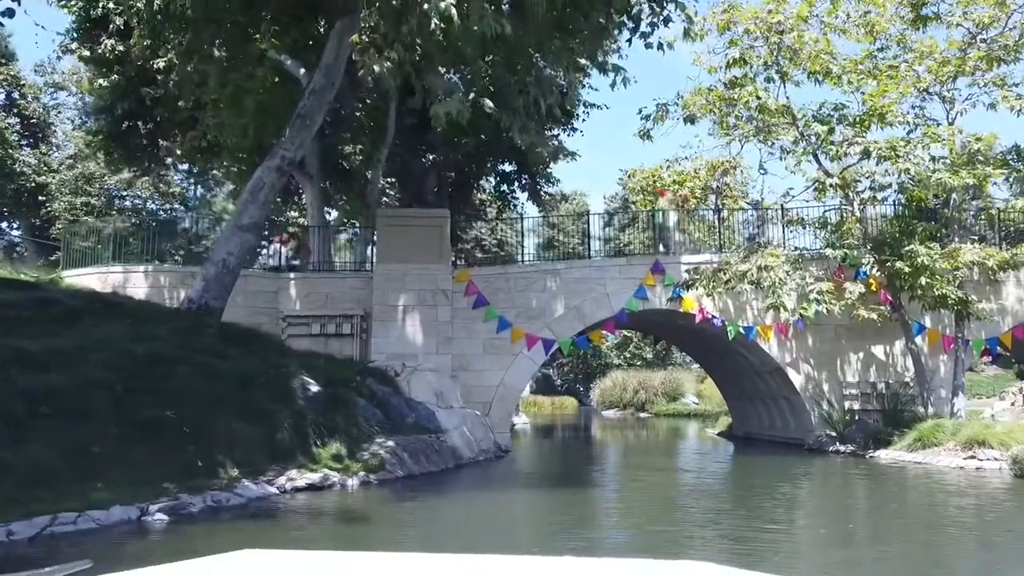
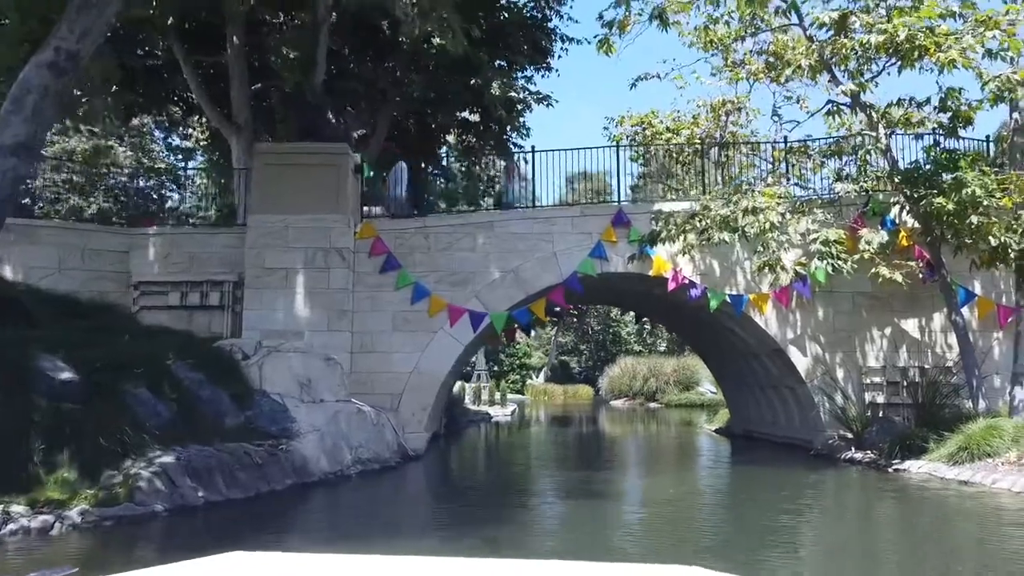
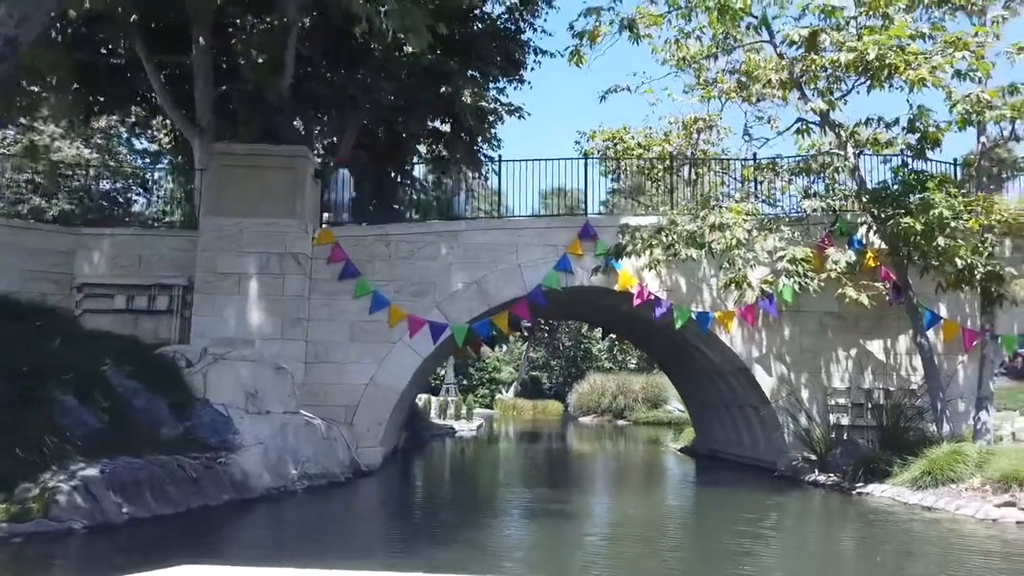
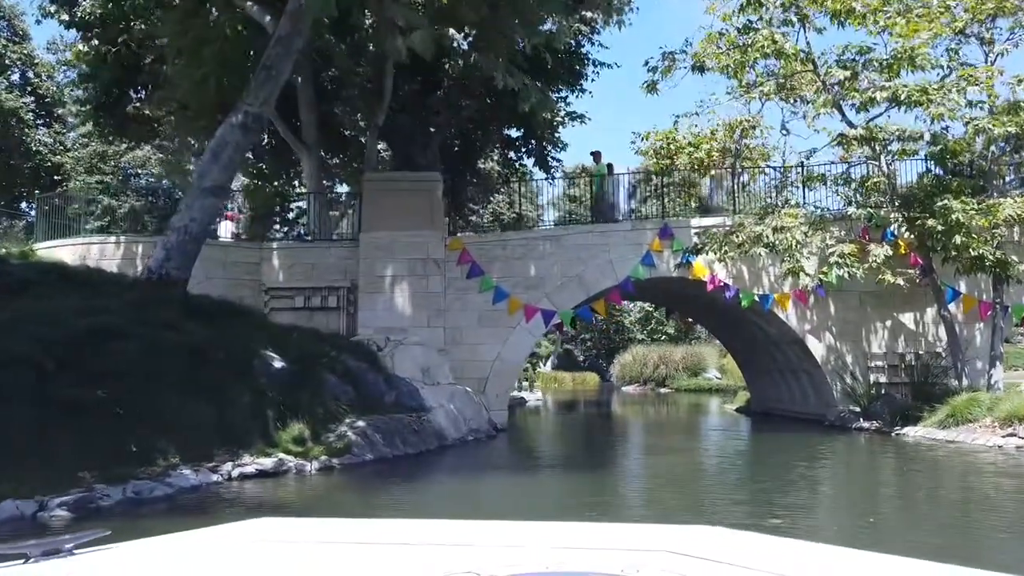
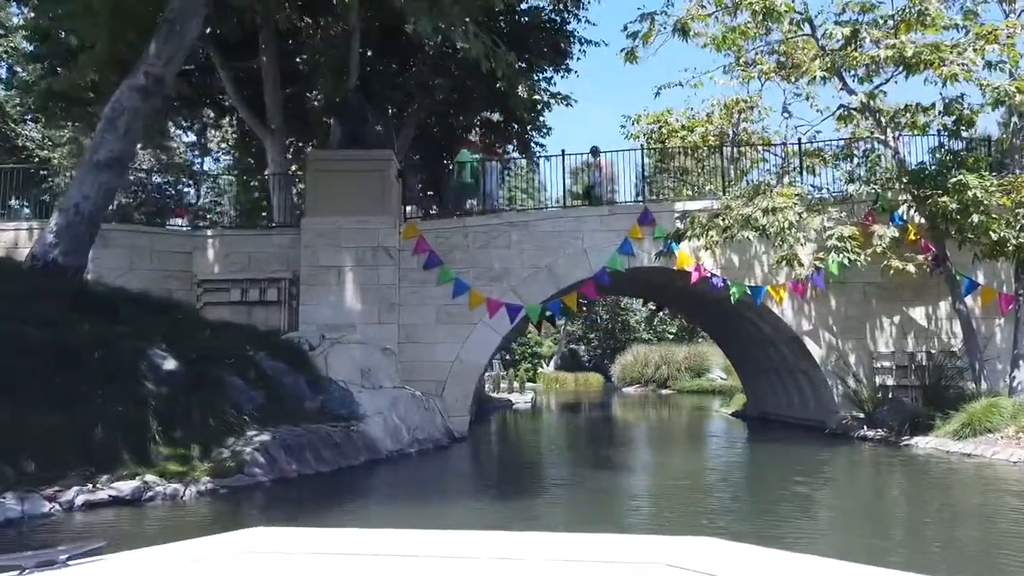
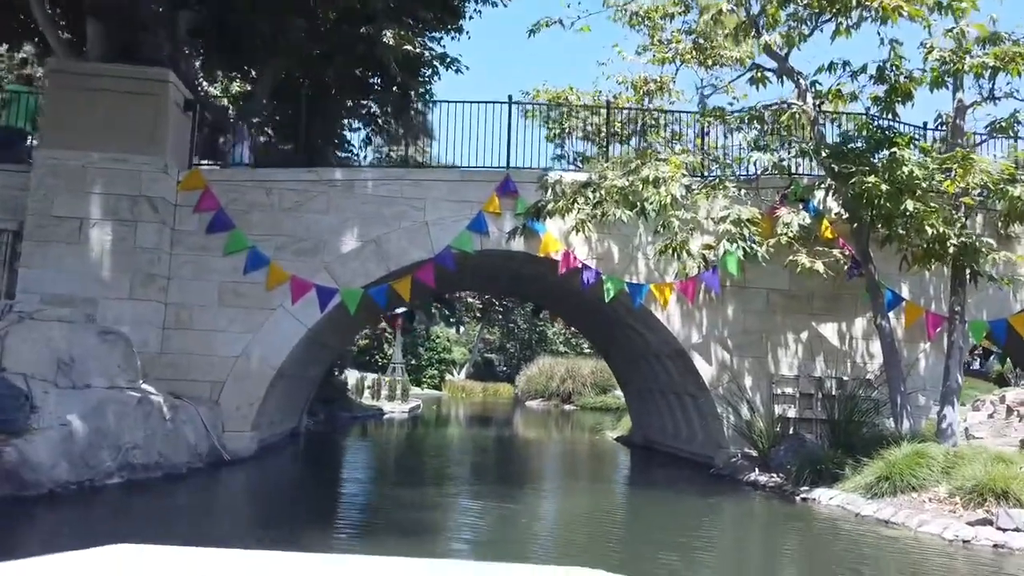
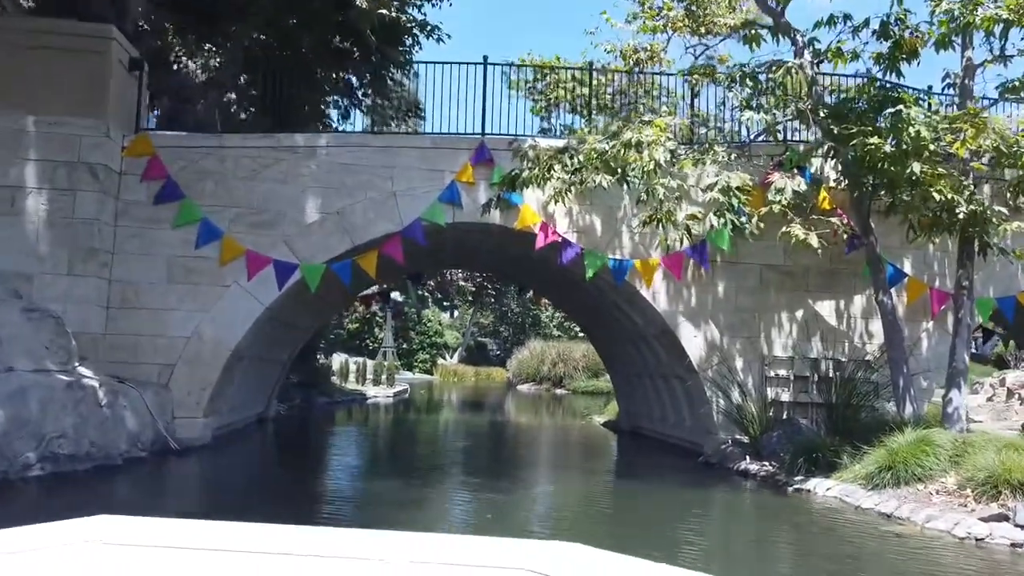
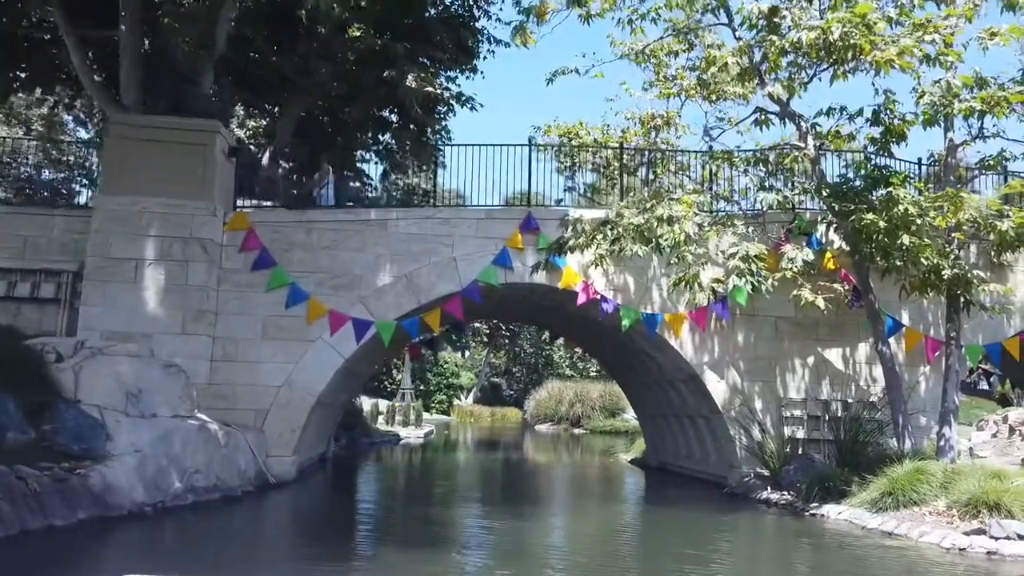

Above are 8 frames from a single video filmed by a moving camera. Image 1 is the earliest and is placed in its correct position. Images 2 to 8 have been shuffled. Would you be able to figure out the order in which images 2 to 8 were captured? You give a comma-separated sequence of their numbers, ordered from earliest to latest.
4, 5, 2, 3, 8, 6, 7
